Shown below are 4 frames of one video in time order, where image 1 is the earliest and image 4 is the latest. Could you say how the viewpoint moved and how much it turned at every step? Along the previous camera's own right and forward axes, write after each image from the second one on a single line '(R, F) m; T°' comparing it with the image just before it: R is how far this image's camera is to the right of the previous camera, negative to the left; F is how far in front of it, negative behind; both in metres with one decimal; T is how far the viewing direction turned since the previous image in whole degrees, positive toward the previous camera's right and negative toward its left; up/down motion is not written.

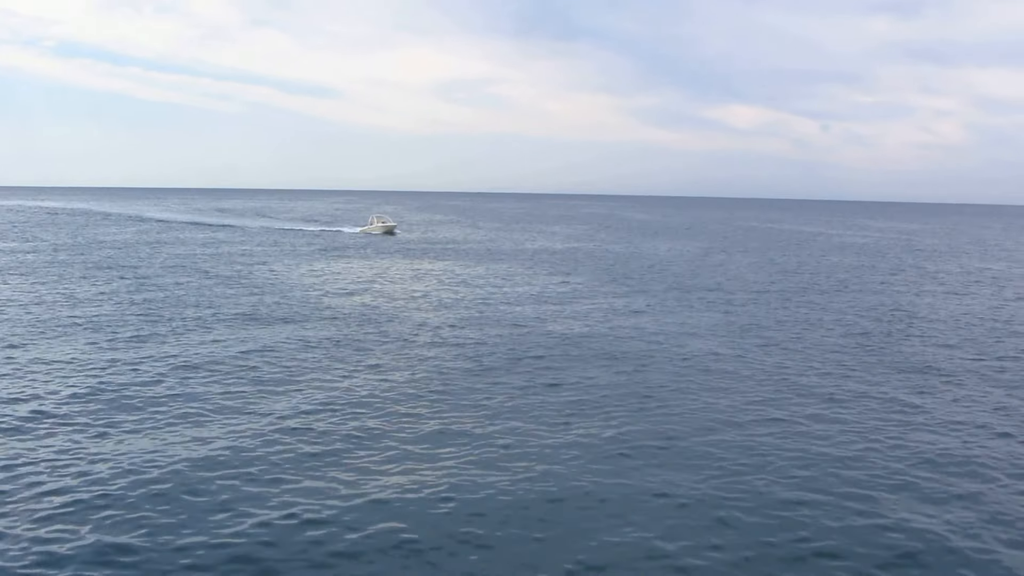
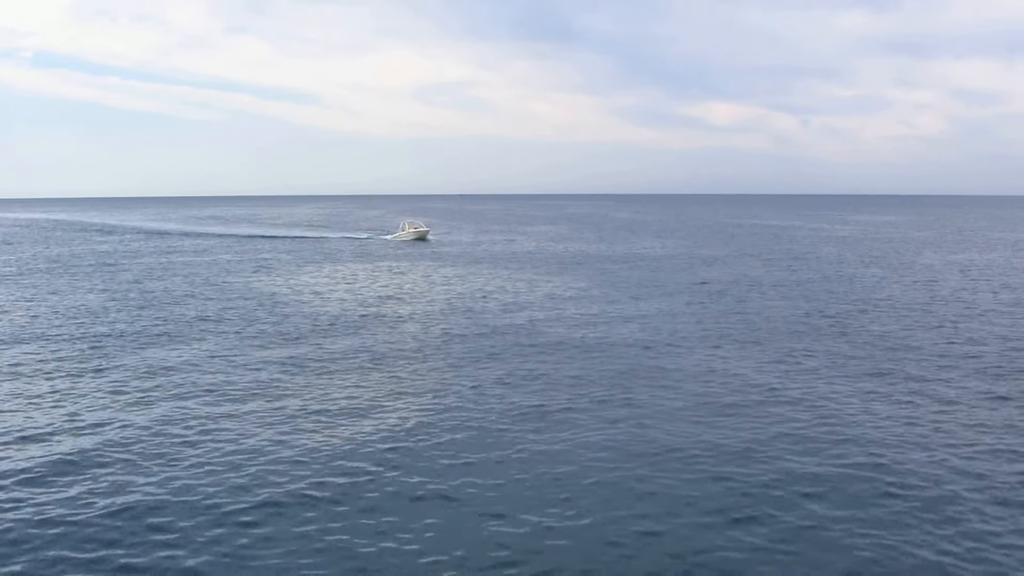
(-0.3, -0.7) m; +1°
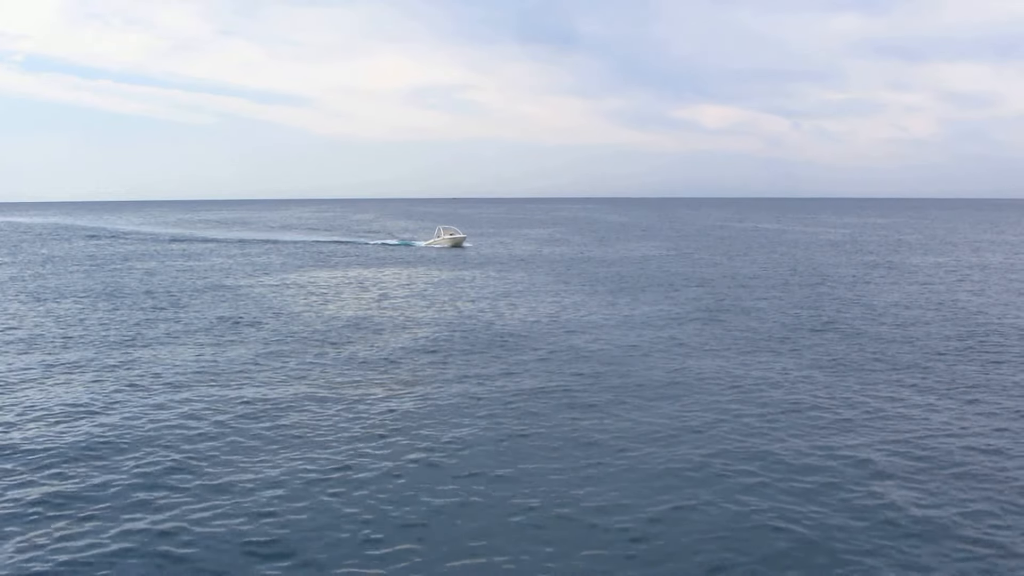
(-0.2, -0.4) m; 0°
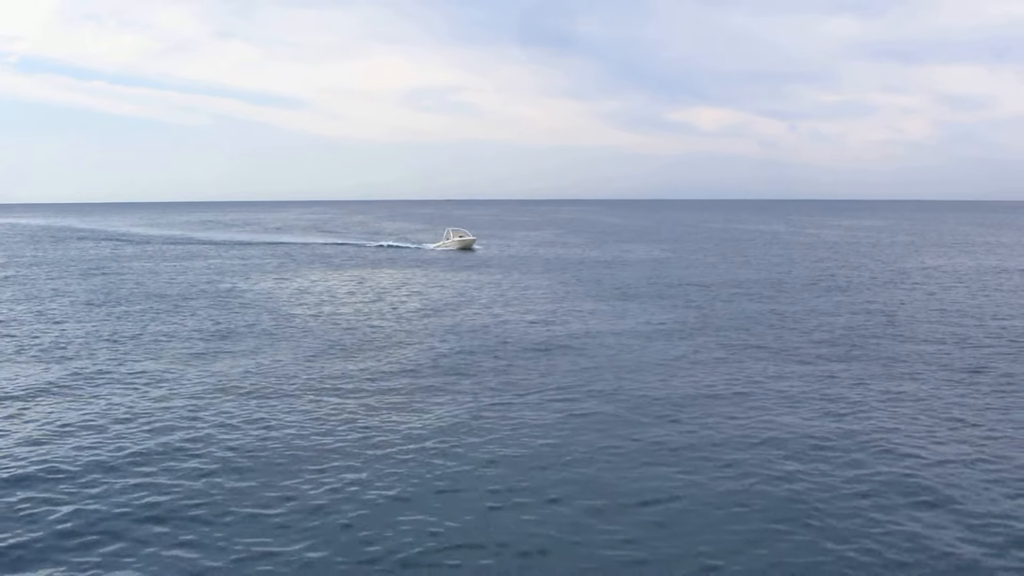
(-1.1, +0.3) m; 0°
